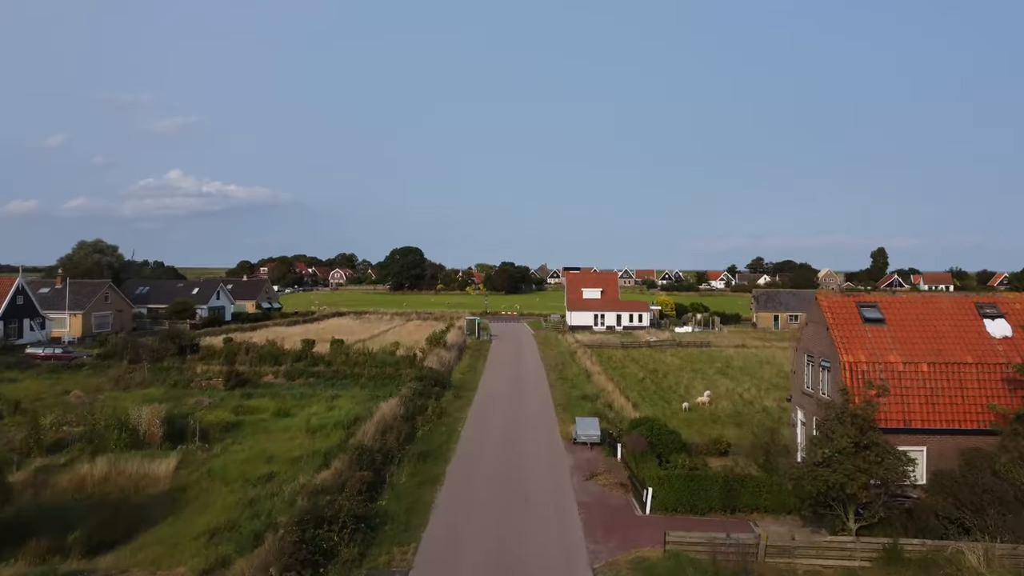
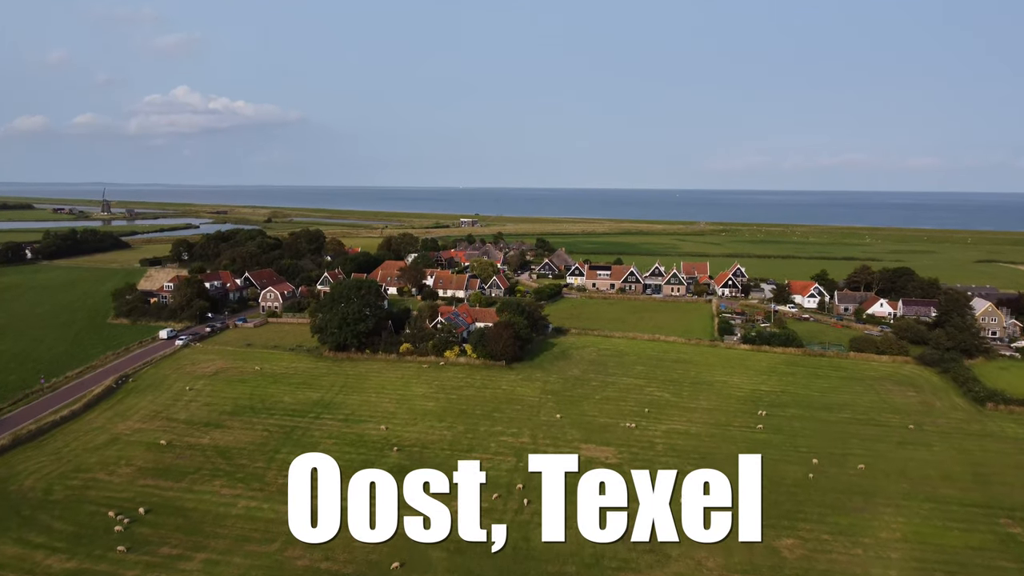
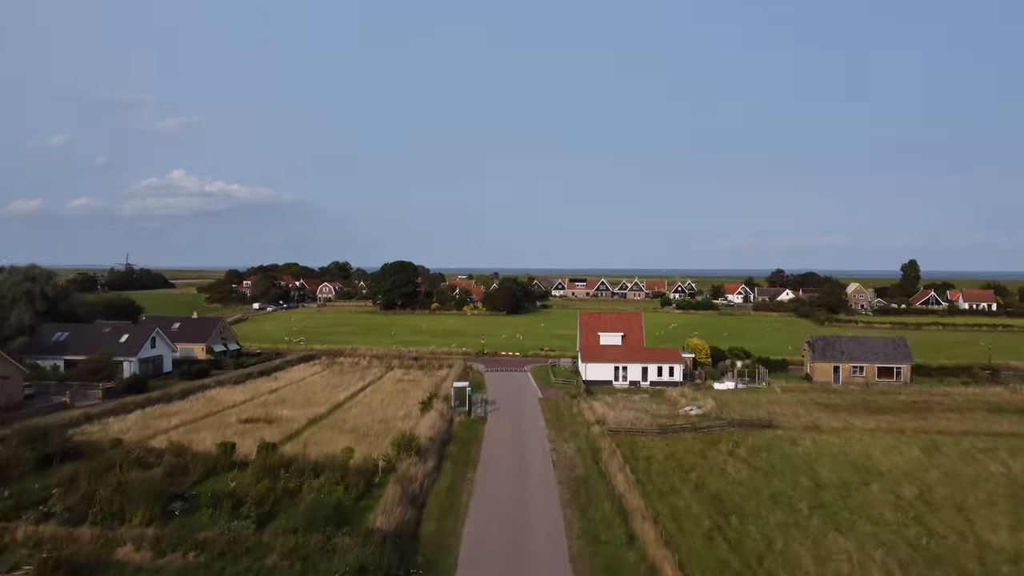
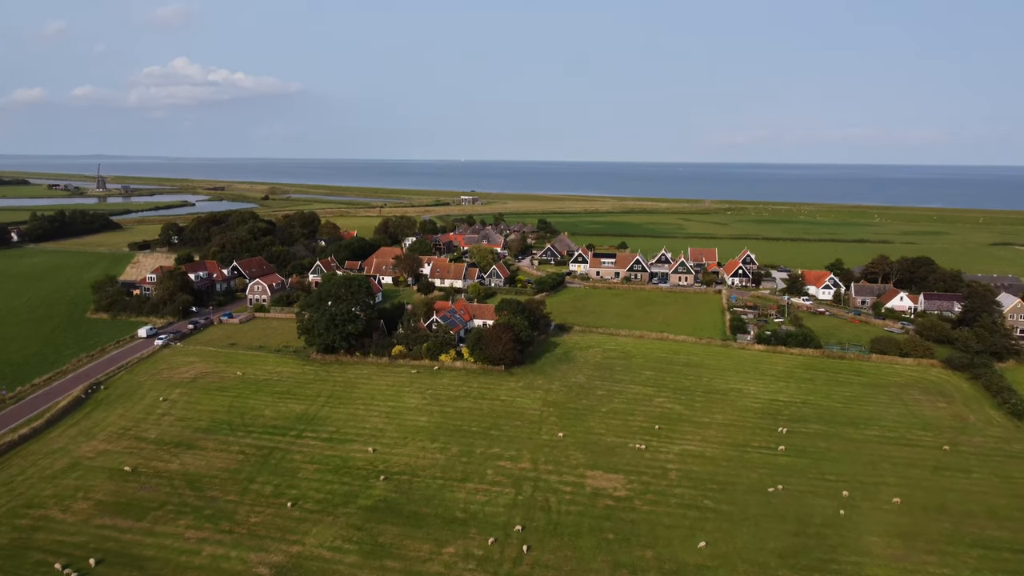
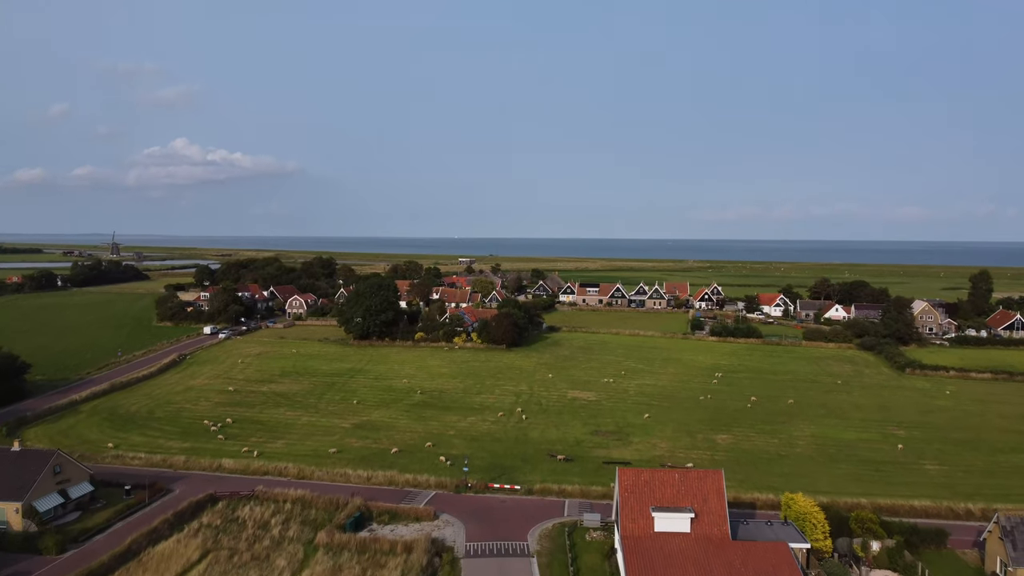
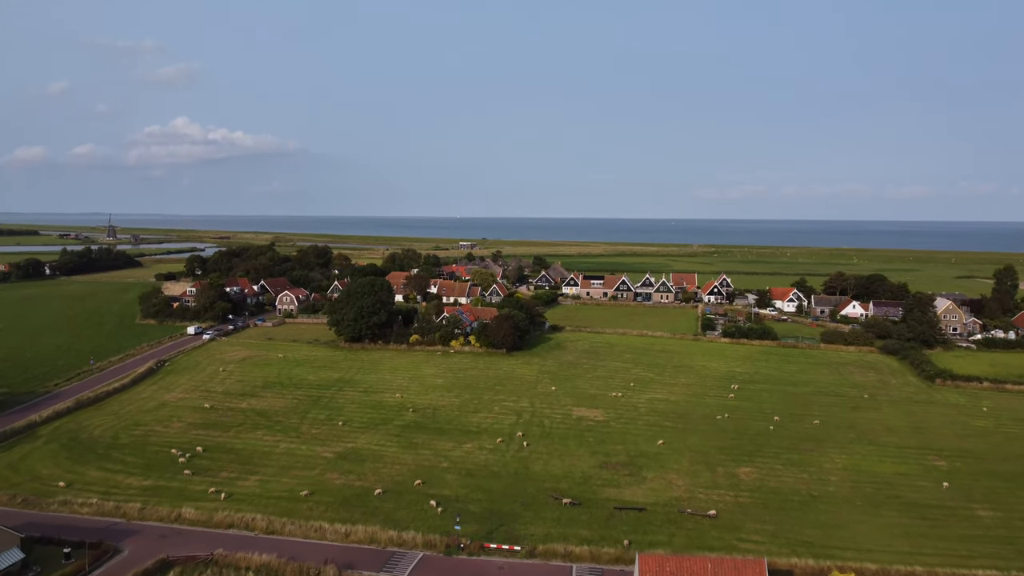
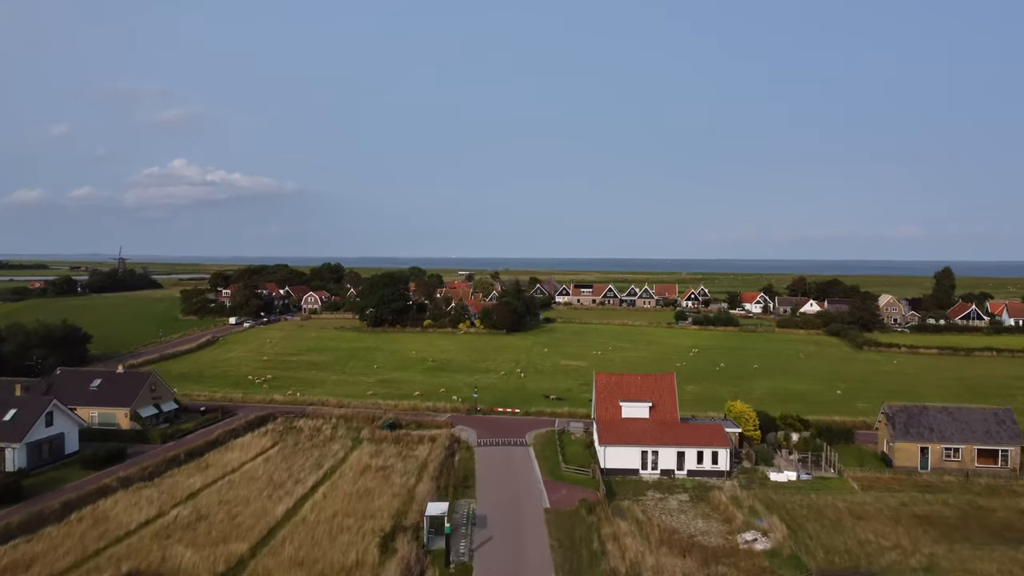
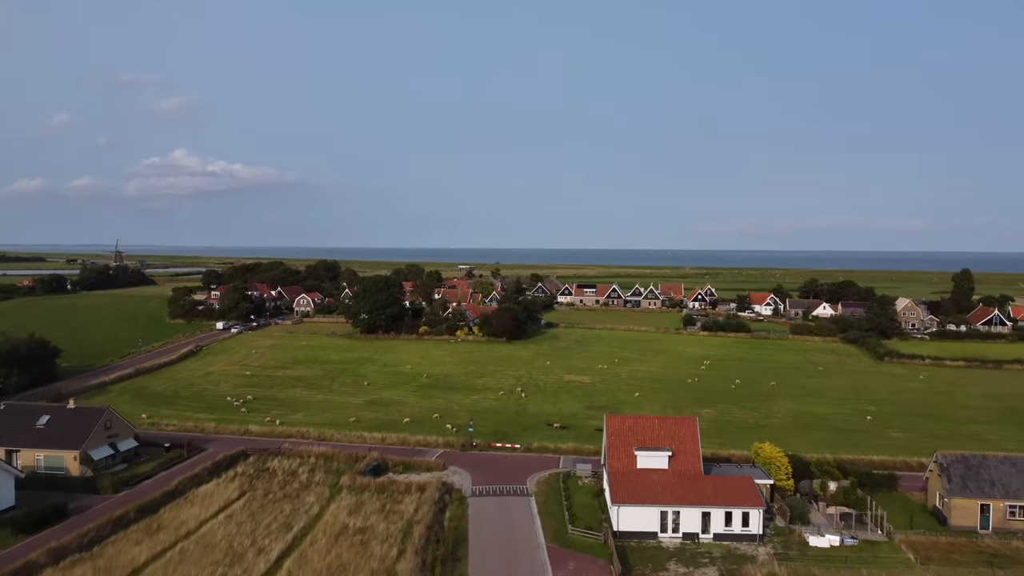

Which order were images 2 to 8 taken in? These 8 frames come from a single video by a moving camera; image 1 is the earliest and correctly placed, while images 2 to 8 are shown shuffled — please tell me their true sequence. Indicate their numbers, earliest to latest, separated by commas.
3, 7, 8, 5, 6, 2, 4
